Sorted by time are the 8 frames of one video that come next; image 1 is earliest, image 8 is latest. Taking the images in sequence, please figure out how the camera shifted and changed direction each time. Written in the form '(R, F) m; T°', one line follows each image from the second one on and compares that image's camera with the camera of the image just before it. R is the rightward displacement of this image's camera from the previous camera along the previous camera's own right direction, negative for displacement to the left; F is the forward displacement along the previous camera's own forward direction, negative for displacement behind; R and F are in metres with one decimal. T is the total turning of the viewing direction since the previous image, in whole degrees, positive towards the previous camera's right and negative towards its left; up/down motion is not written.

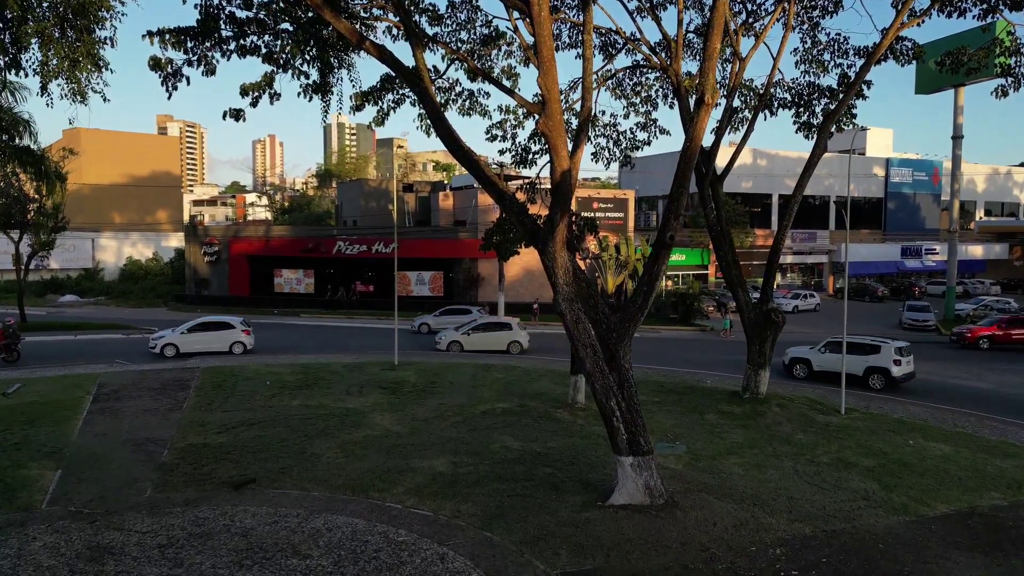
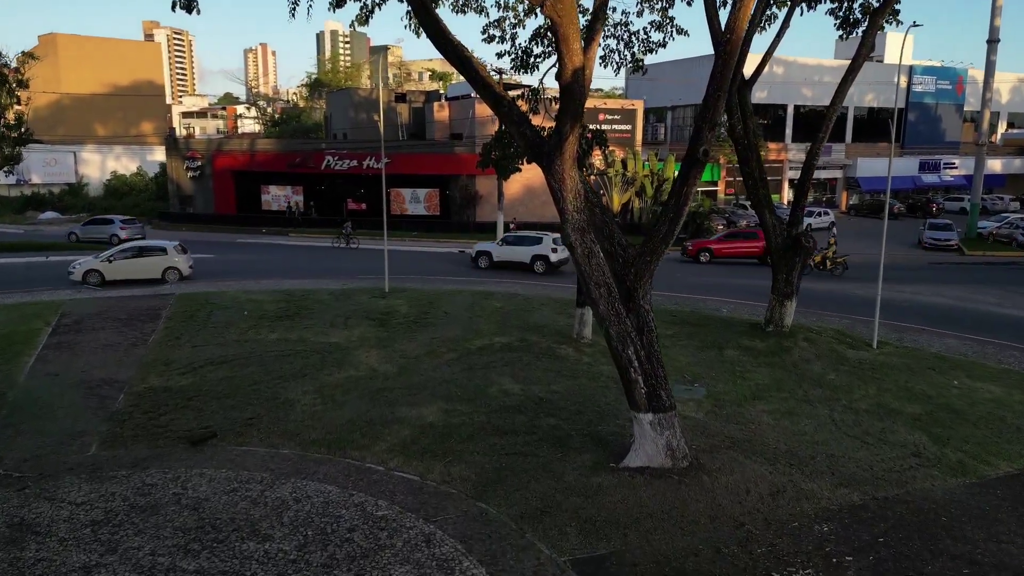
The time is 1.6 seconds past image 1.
(0.0, +1.7) m; 0°
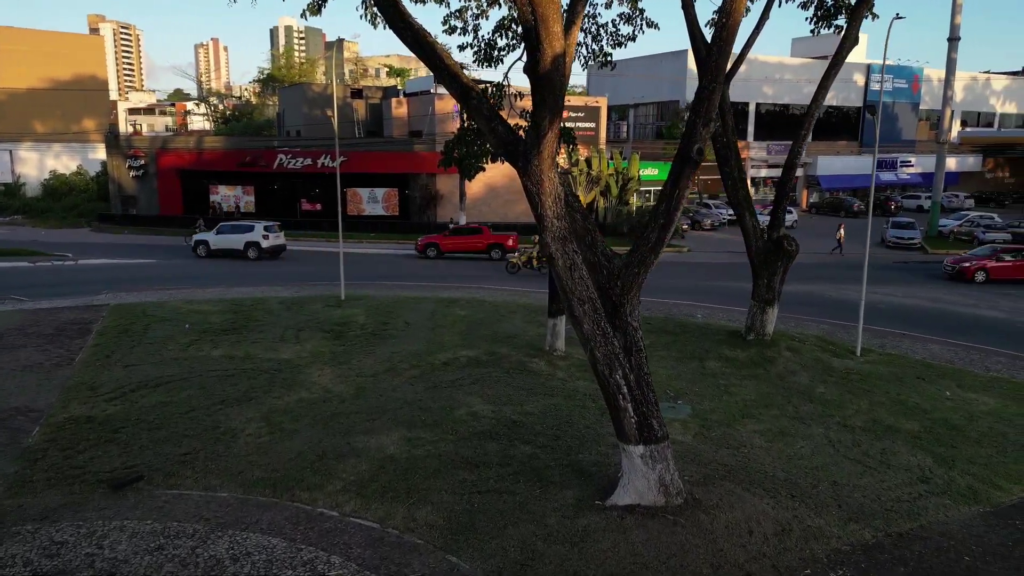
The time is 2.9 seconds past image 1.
(-0.1, +1.1) m; +3°
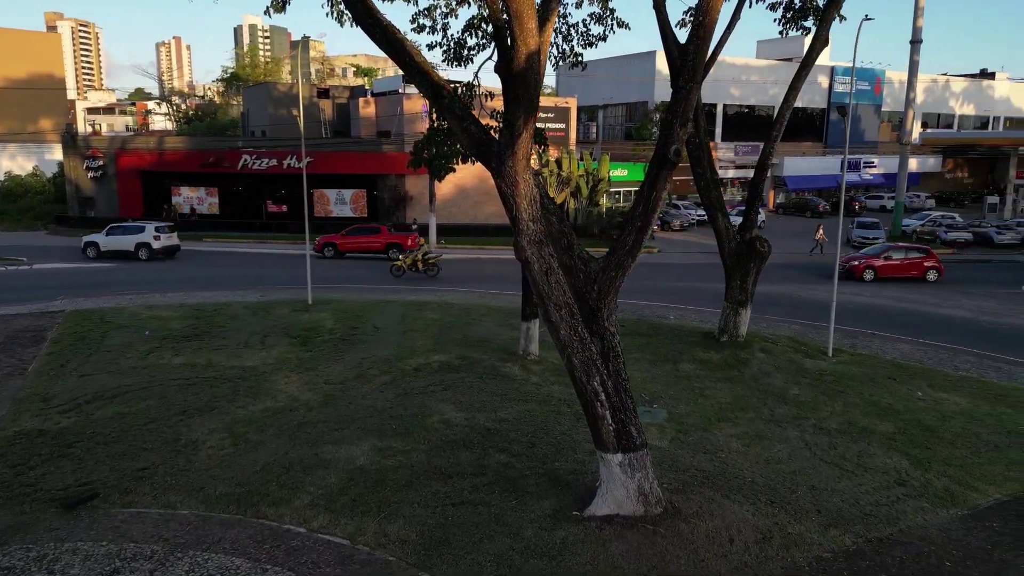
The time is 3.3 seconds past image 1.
(0.0, +0.2) m; +2°
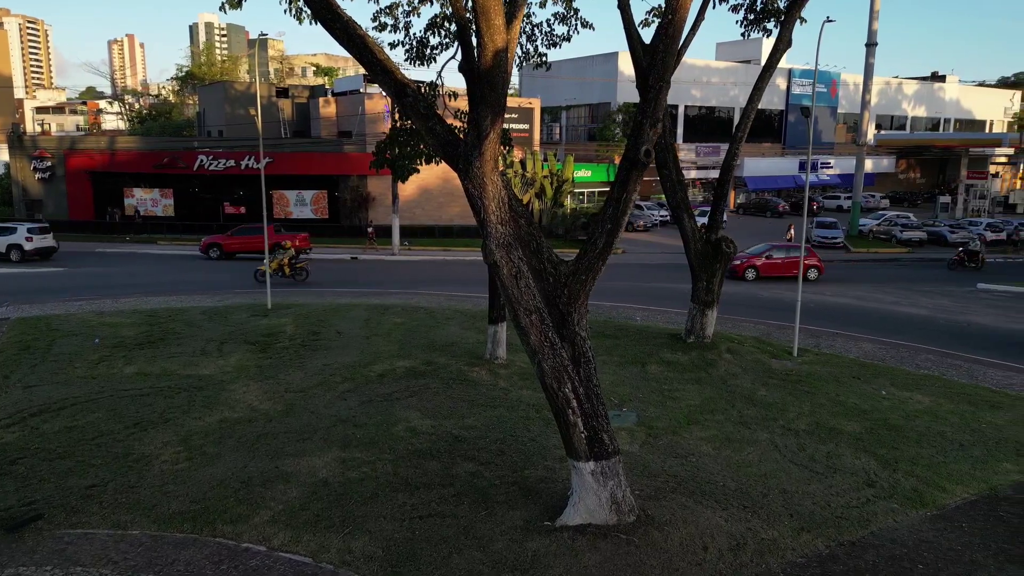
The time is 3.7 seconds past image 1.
(0.0, +0.2) m; +3°
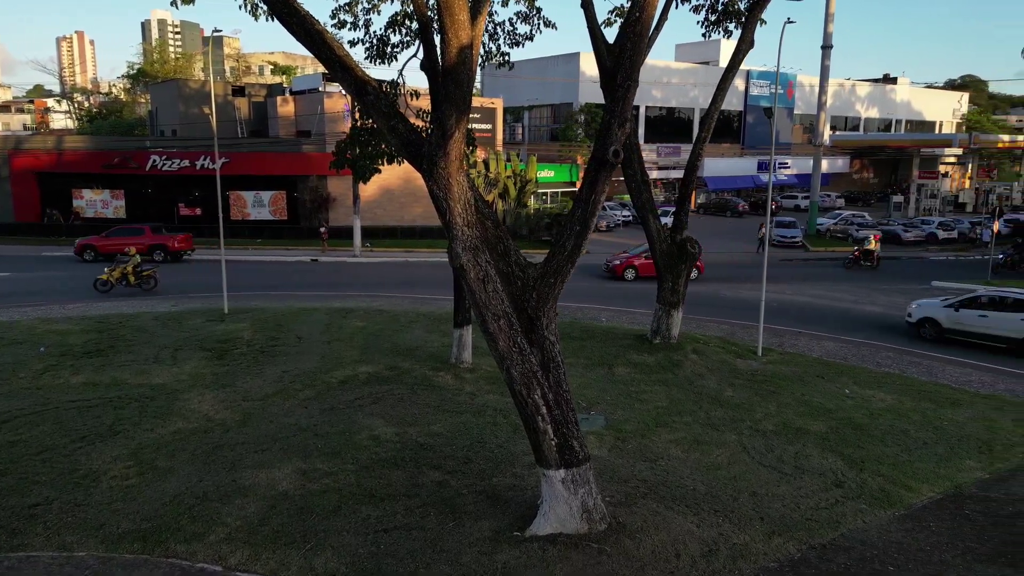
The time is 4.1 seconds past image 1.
(0.0, +0.2) m; +3°
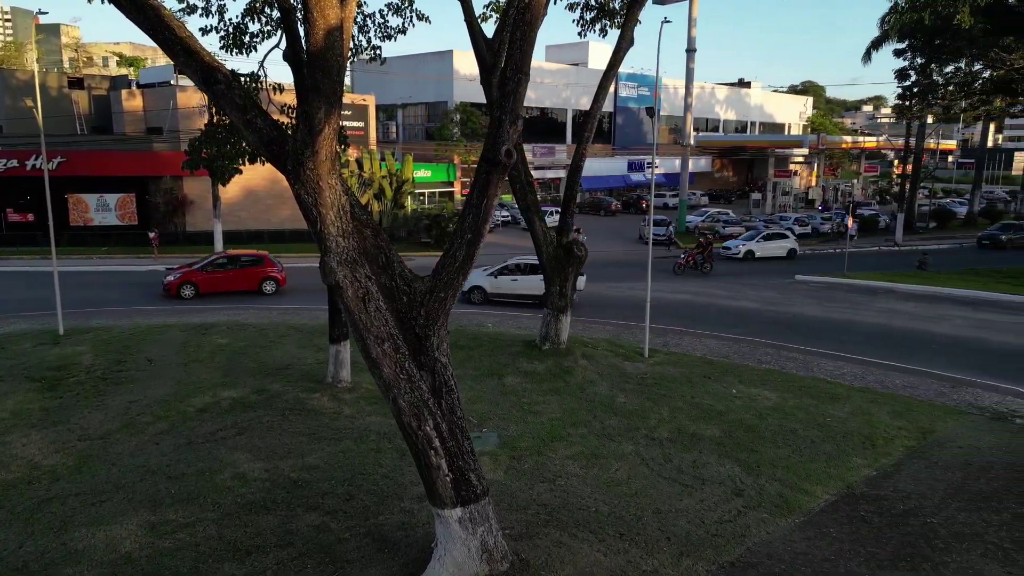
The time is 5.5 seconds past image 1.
(-0.1, +0.8) m; +10°
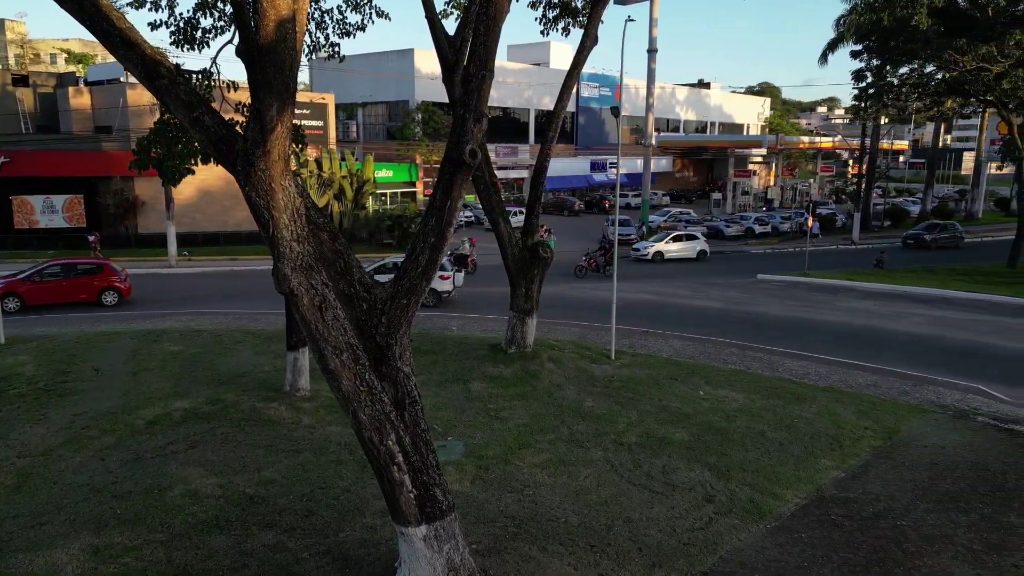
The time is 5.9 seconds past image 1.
(0.0, +0.3) m; +3°
